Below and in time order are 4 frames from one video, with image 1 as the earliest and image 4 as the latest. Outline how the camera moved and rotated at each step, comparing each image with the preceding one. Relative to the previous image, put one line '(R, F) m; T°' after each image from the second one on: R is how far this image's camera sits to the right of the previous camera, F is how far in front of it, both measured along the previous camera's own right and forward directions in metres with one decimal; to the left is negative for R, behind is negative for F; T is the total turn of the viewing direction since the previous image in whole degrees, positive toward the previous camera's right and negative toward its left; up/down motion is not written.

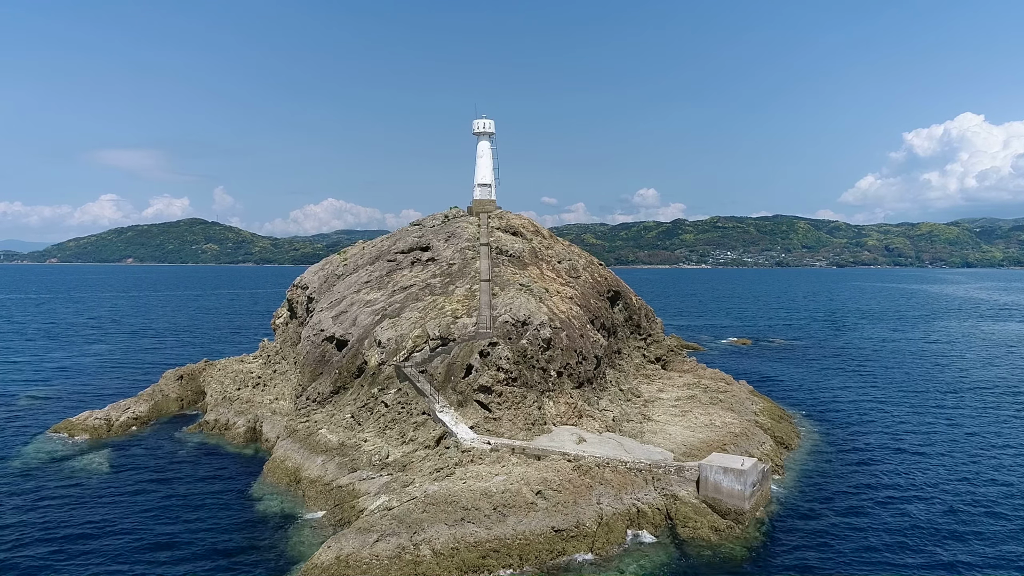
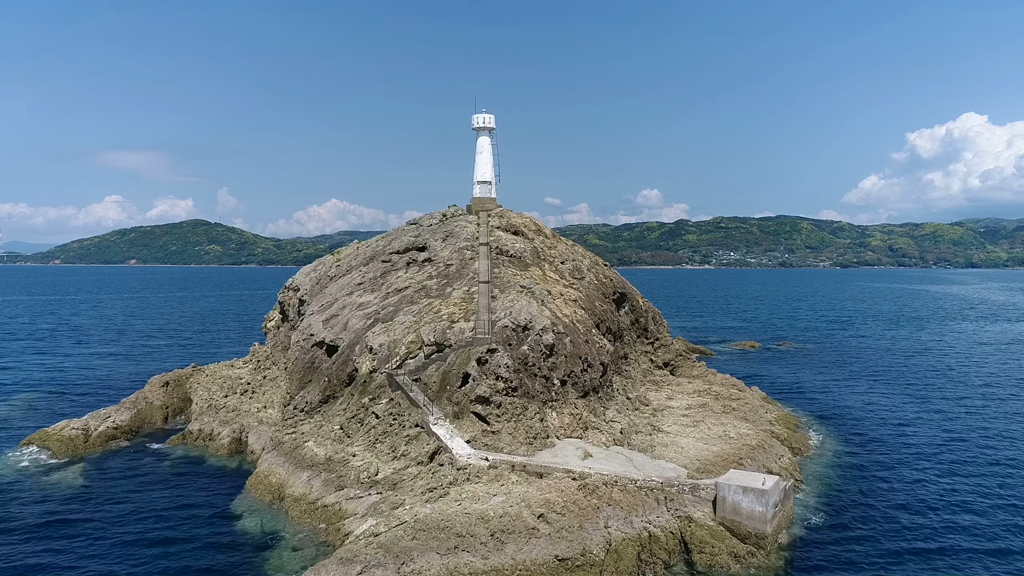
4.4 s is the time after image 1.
(+0.1, +2.1) m; 0°
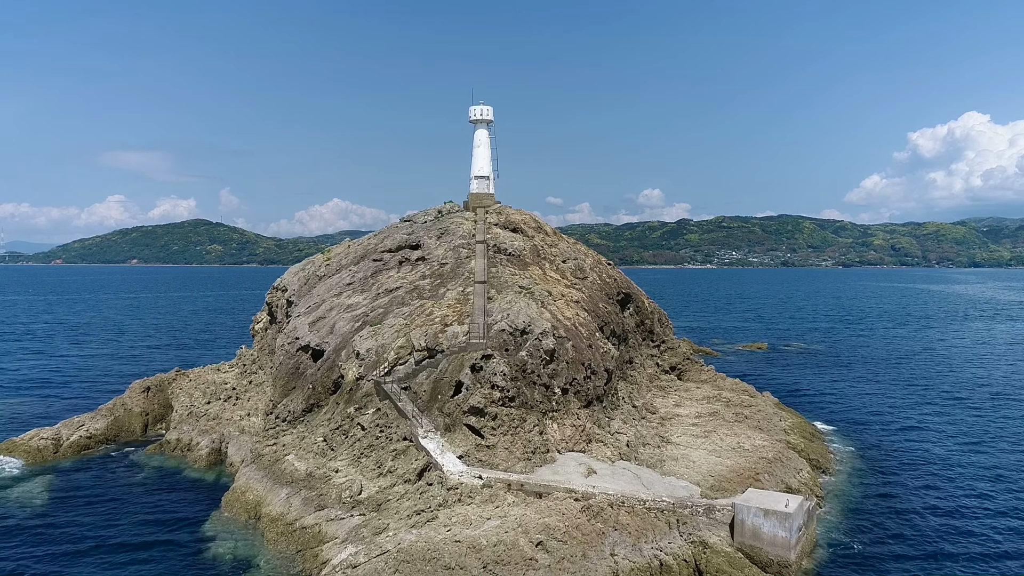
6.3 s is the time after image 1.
(+0.2, +2.2) m; 0°
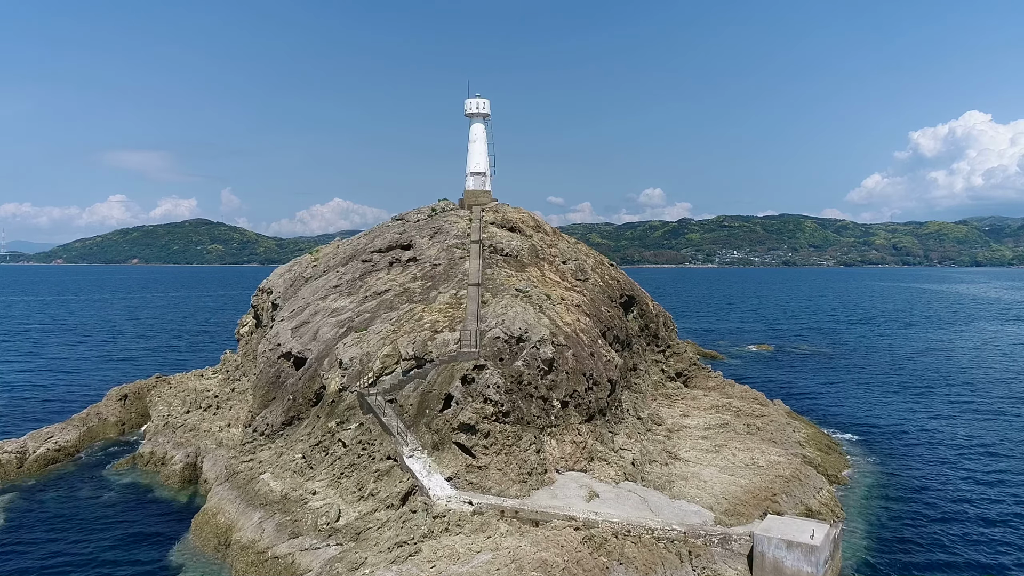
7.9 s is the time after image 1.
(+0.2, +2.2) m; 0°
